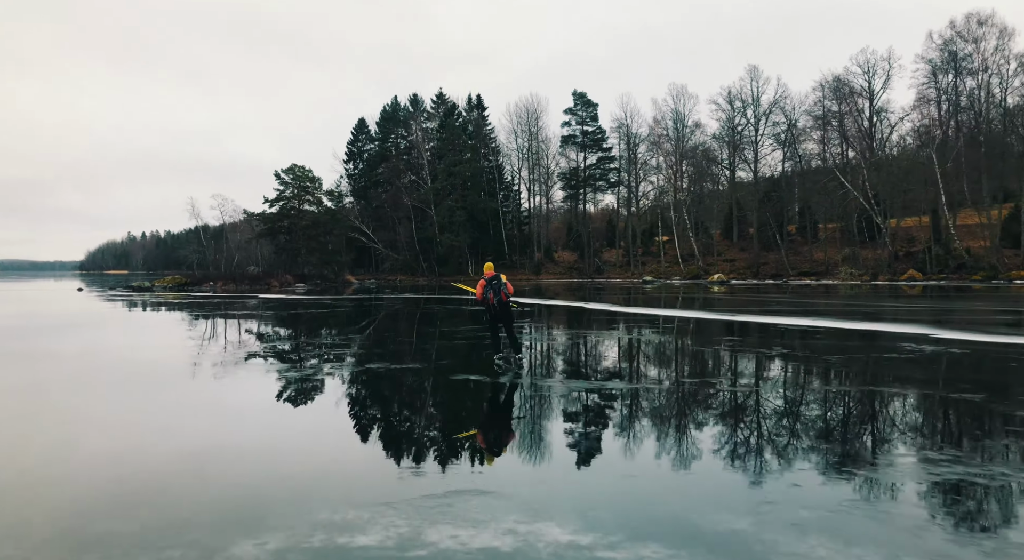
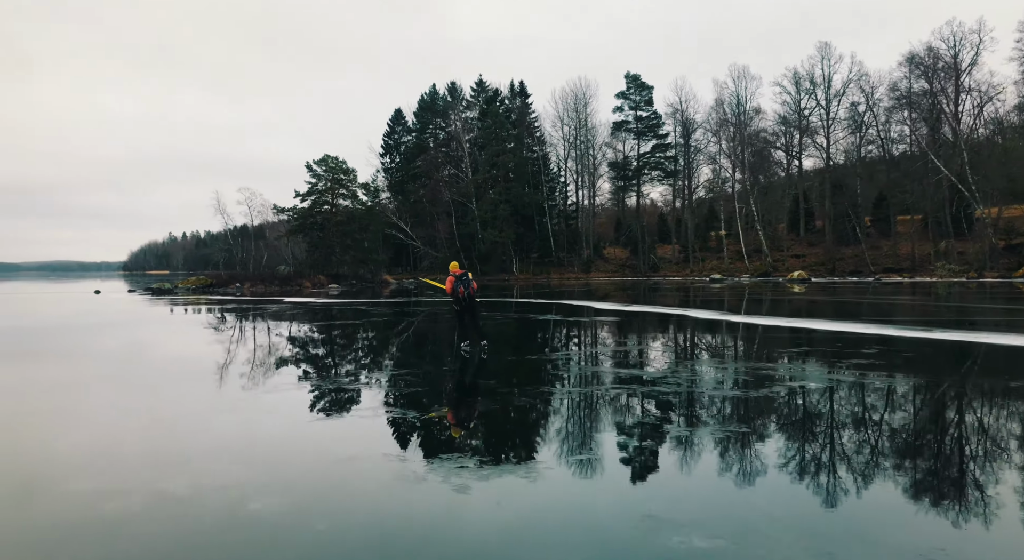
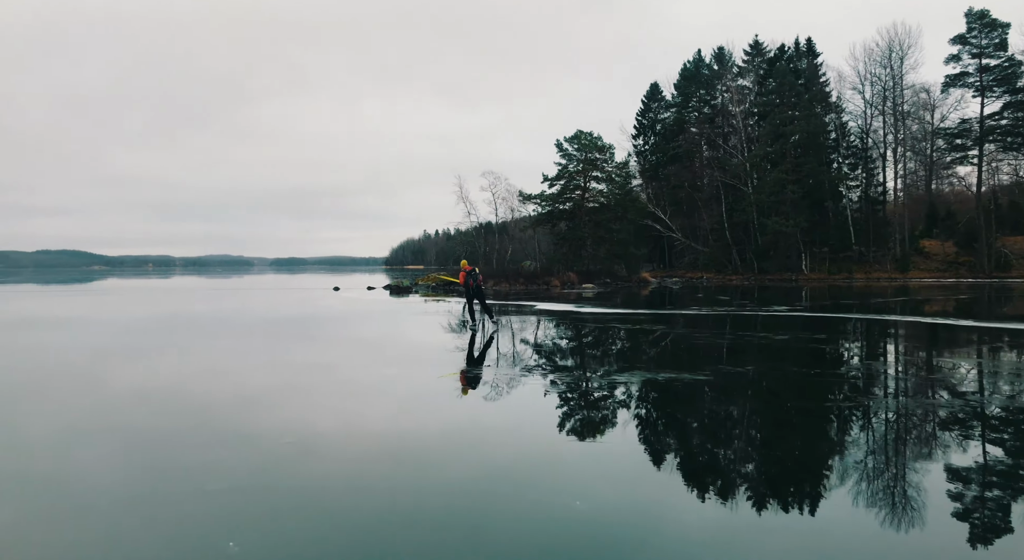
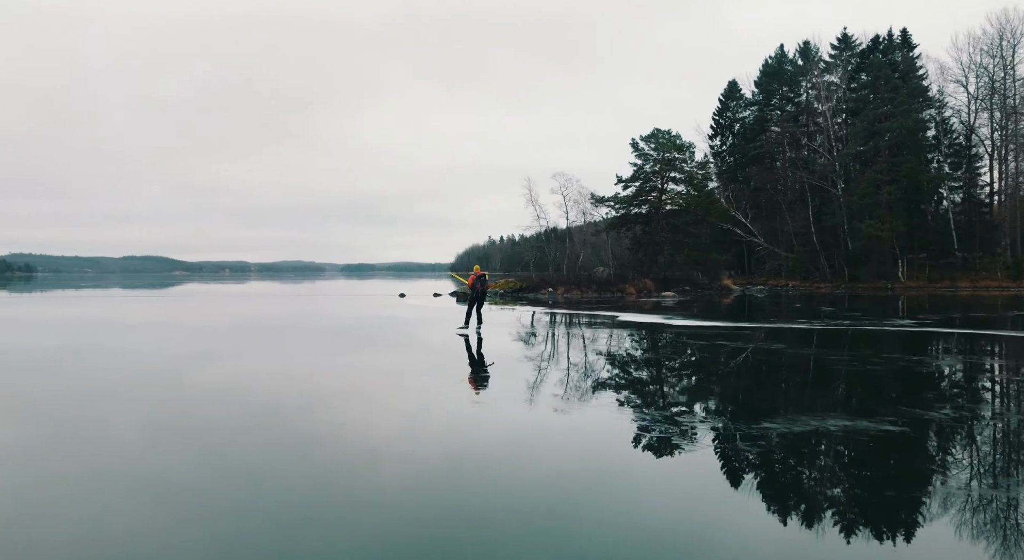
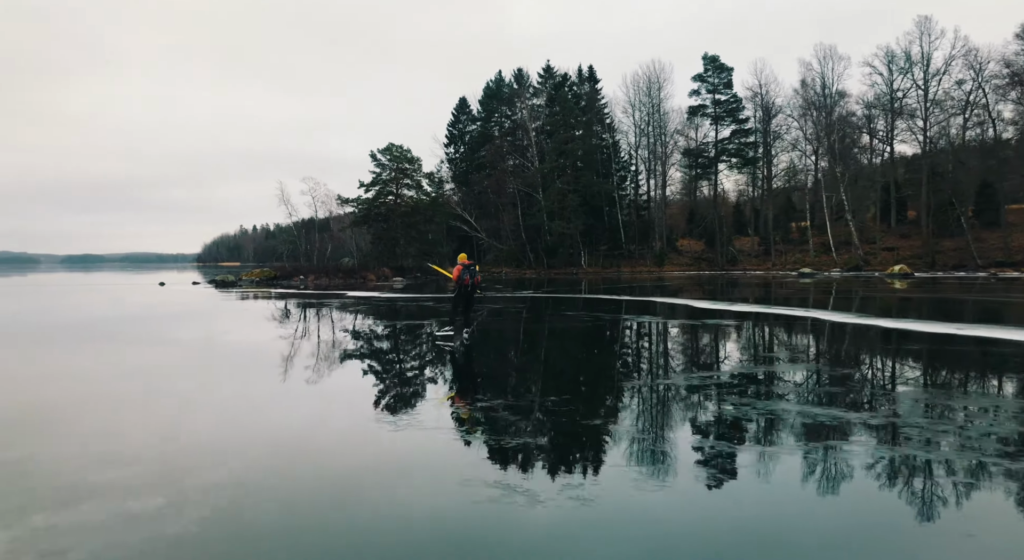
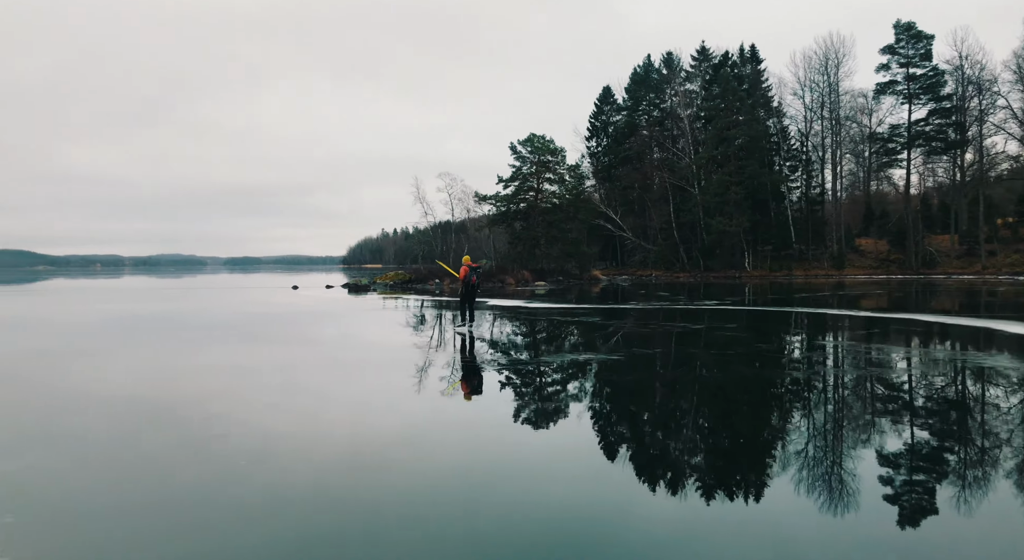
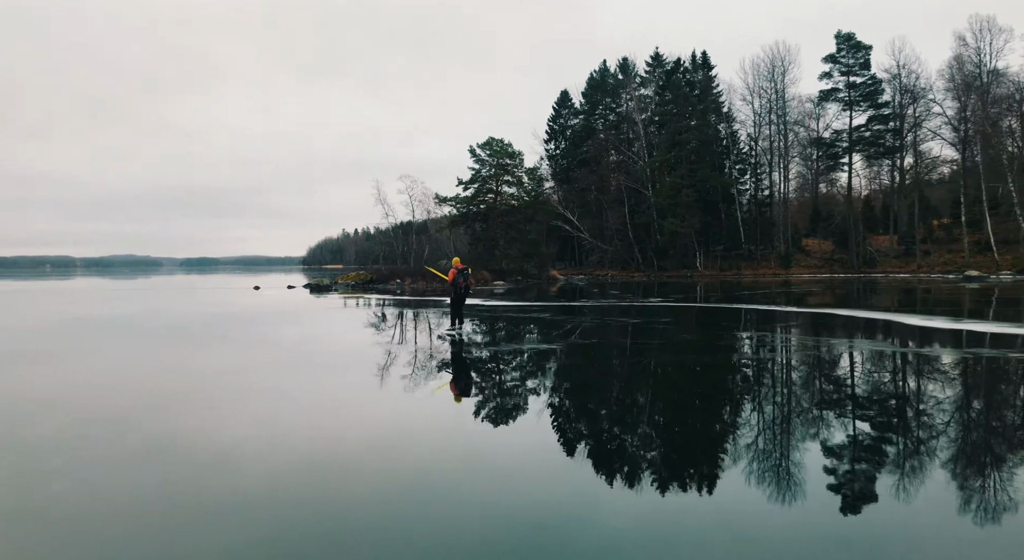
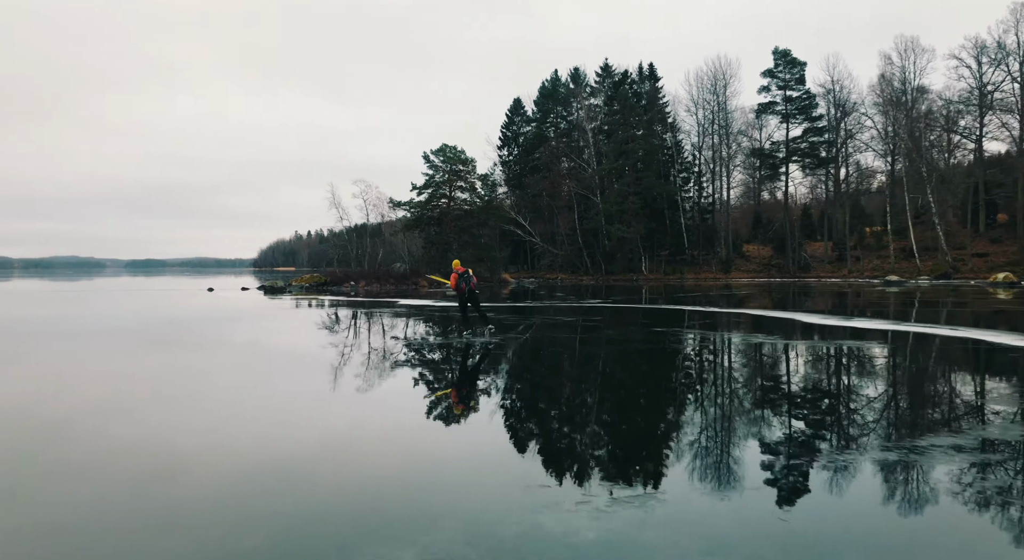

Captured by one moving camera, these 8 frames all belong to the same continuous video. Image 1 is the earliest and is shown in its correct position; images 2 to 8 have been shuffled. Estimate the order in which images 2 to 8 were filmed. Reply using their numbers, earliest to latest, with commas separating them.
2, 5, 8, 7, 6, 3, 4
